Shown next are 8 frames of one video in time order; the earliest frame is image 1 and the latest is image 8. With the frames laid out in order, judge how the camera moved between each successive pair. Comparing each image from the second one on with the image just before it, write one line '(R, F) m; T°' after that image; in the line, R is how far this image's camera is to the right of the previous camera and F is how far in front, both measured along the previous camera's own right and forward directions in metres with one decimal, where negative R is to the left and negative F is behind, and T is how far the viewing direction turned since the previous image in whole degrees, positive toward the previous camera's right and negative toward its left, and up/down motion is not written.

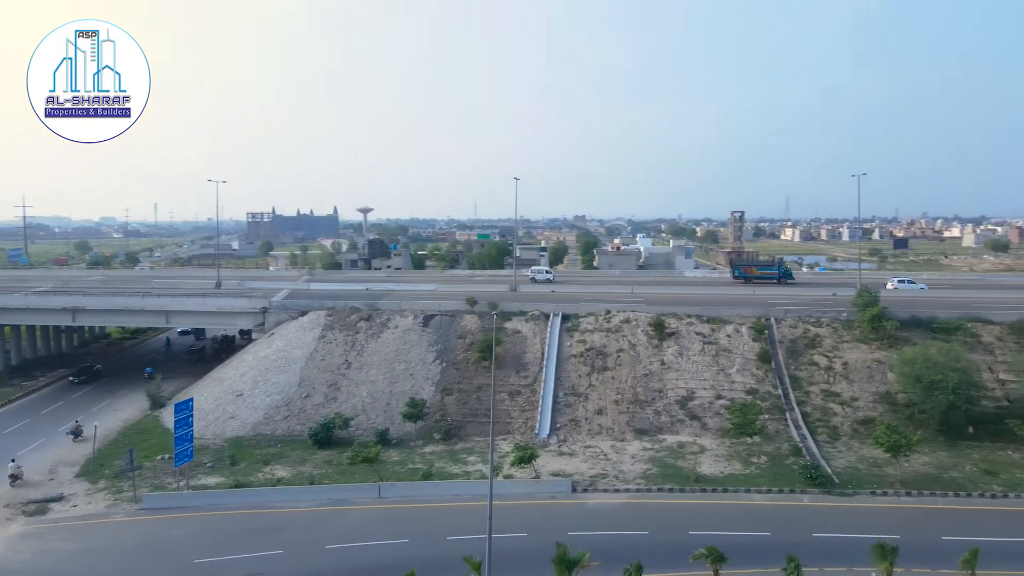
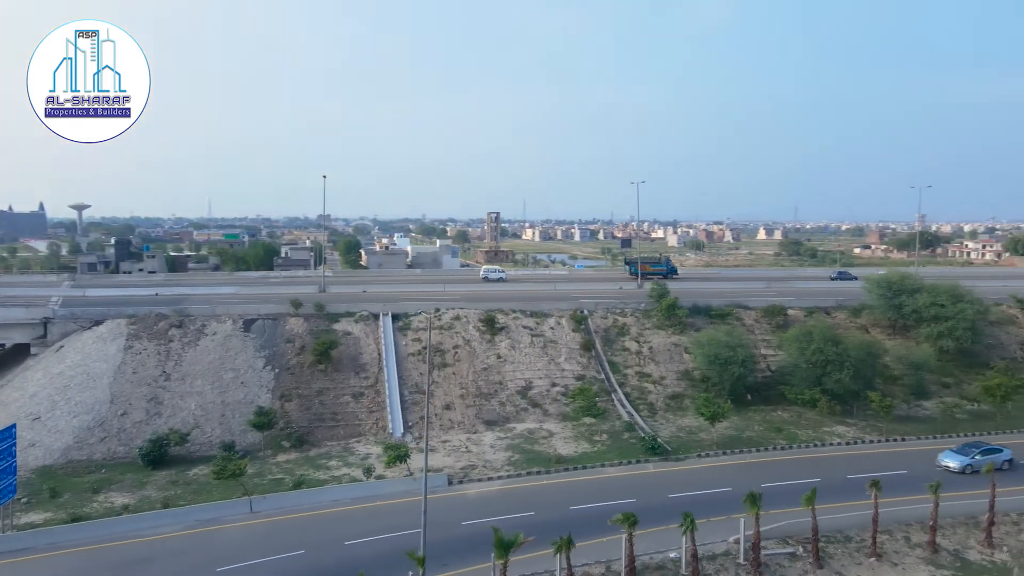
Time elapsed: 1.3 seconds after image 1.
(-4.0, 0.0) m; +20°
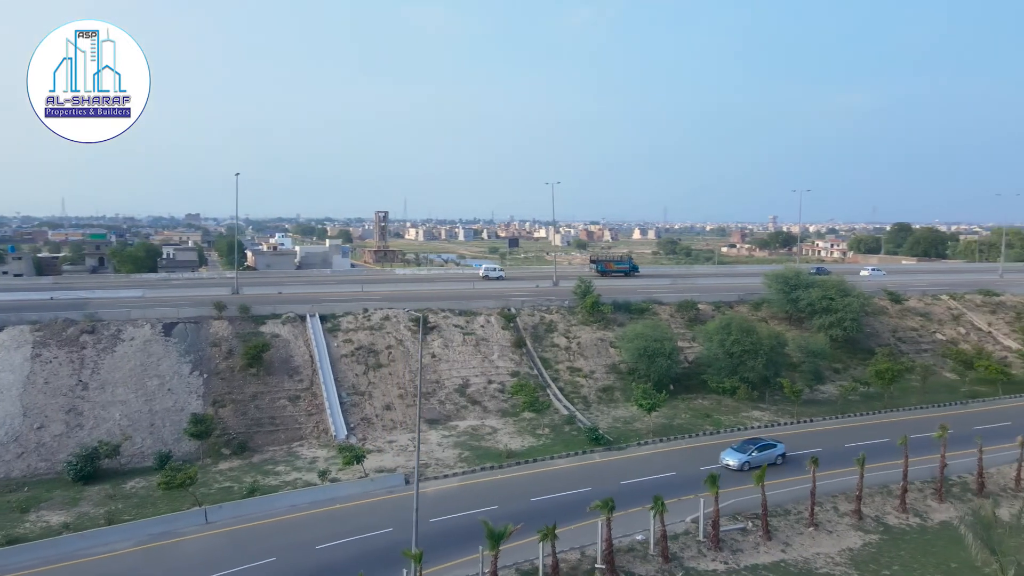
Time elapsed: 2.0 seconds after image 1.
(-2.4, -0.2) m; +9°
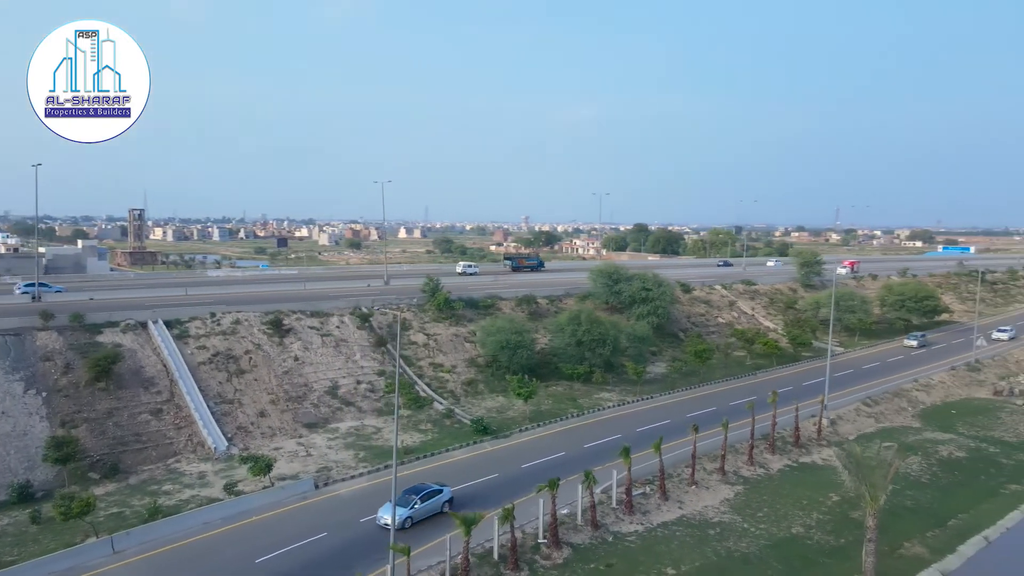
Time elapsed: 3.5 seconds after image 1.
(-4.5, -0.1) m; +19°
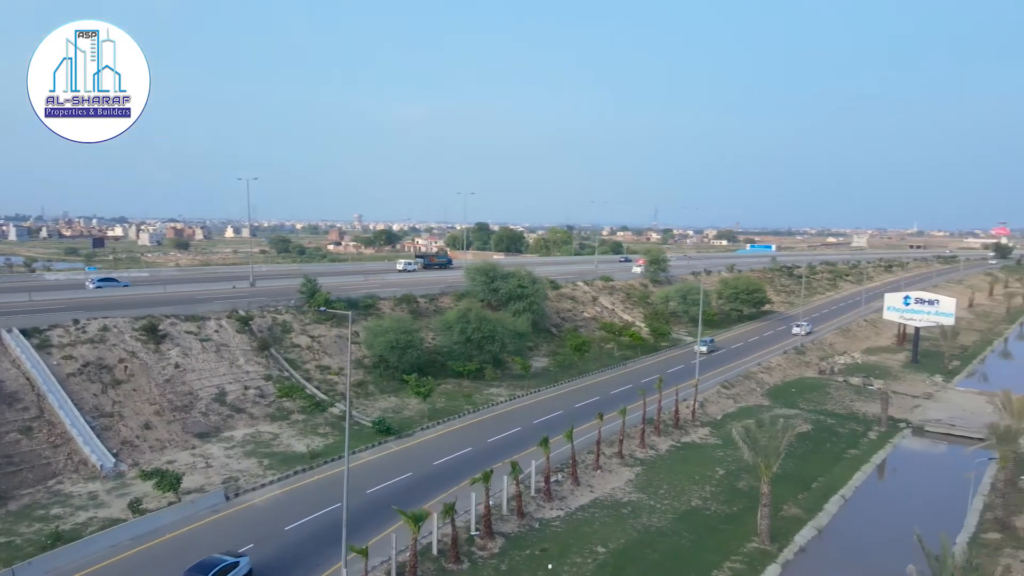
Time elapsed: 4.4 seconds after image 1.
(-2.4, -0.2) m; +13°
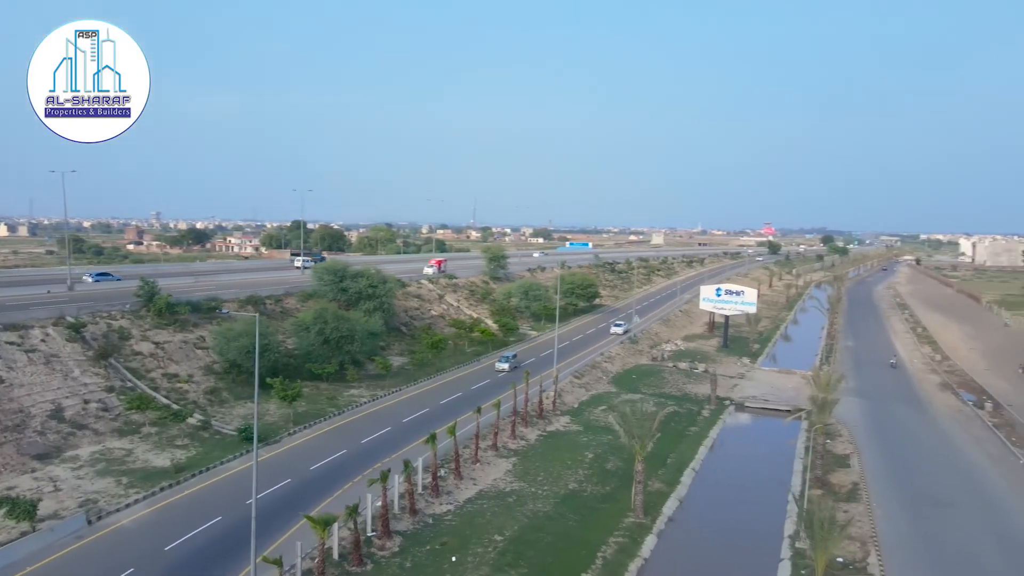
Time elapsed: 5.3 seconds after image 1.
(-1.9, -0.1) m; +14°
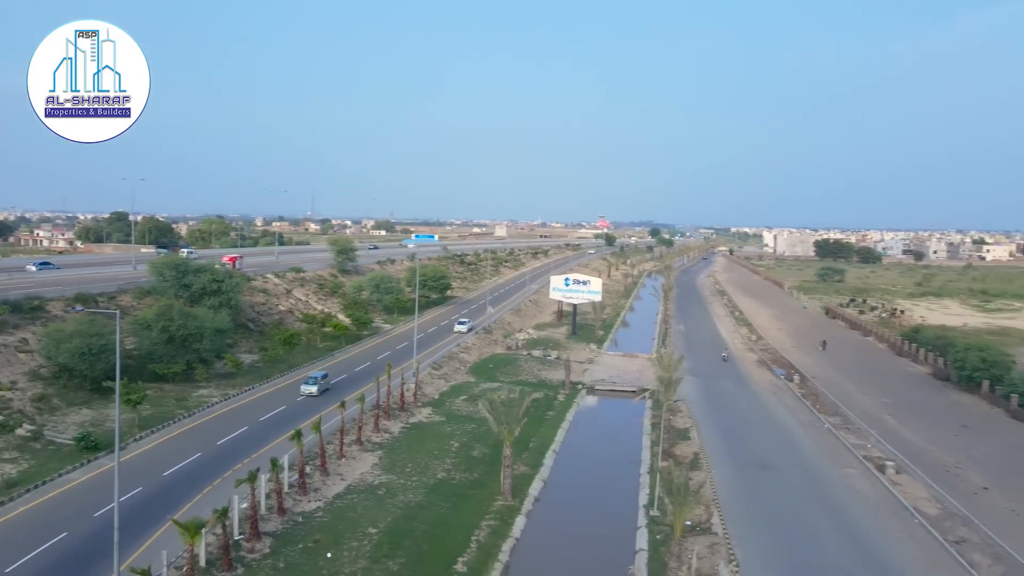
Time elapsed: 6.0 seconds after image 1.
(-0.7, -0.3) m; +12°
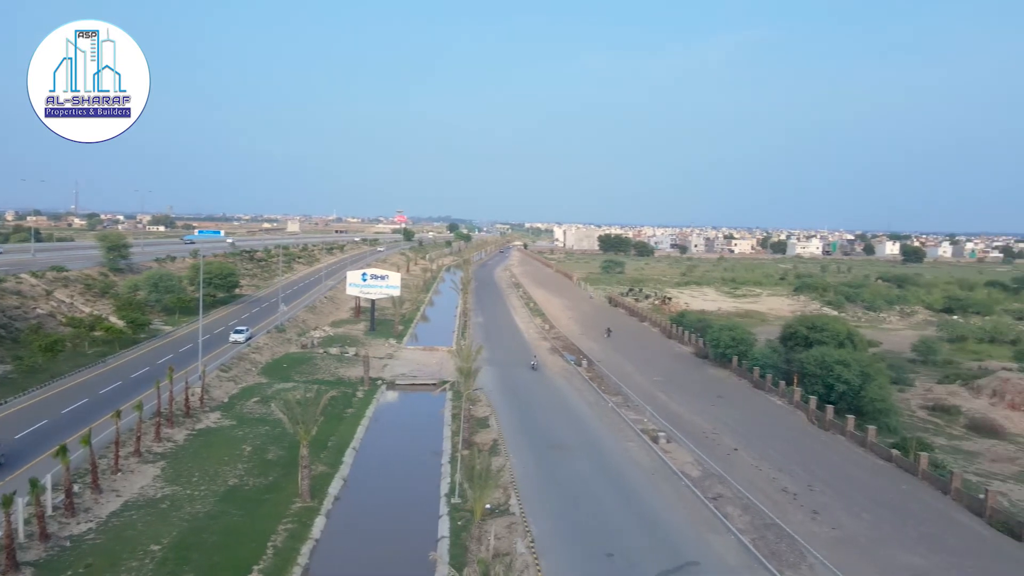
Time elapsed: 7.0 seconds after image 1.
(+0.1, -0.3) m; +15°
